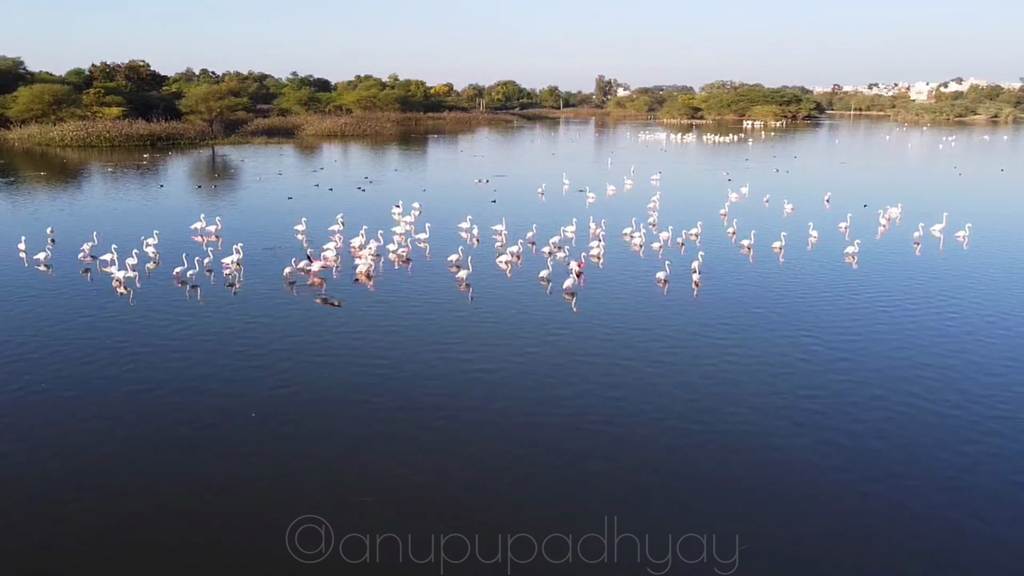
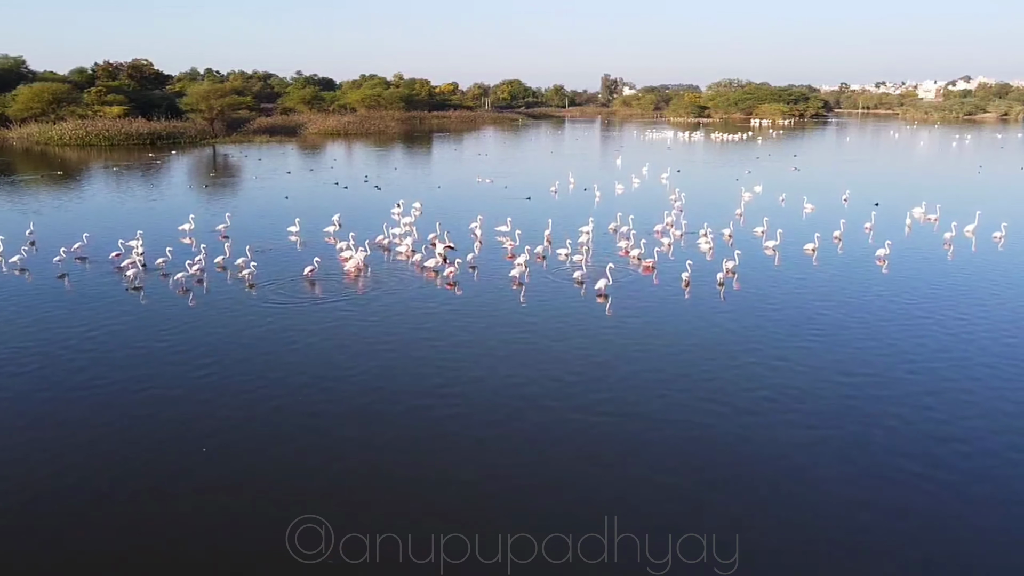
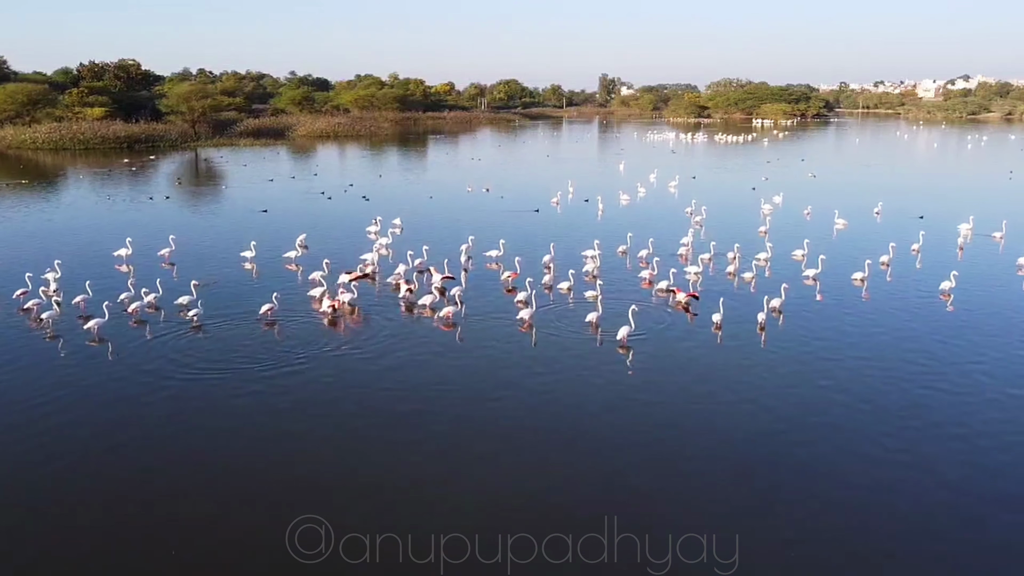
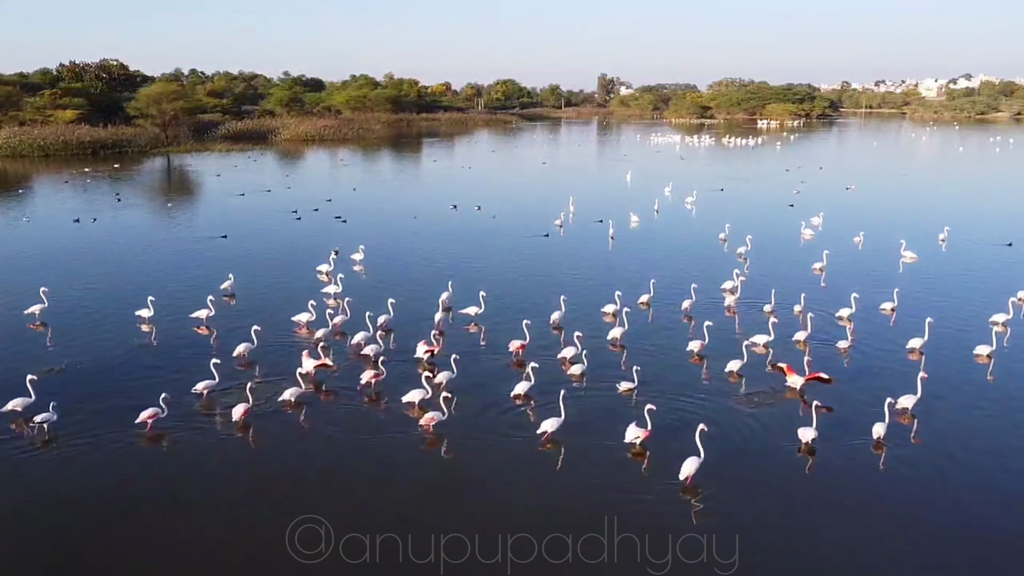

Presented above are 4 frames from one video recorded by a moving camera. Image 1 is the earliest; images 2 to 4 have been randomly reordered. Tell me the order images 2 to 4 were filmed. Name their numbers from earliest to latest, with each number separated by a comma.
2, 3, 4
